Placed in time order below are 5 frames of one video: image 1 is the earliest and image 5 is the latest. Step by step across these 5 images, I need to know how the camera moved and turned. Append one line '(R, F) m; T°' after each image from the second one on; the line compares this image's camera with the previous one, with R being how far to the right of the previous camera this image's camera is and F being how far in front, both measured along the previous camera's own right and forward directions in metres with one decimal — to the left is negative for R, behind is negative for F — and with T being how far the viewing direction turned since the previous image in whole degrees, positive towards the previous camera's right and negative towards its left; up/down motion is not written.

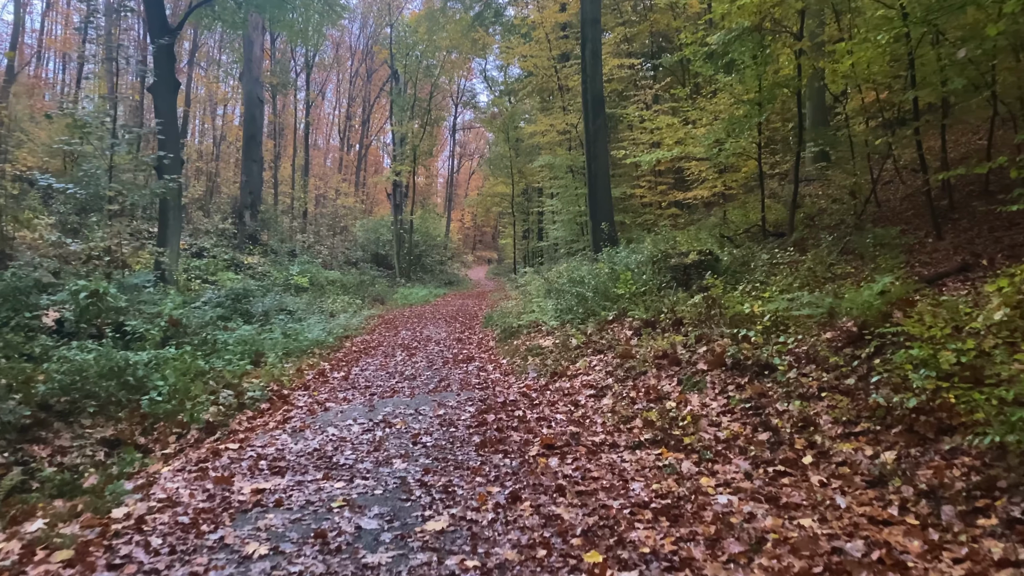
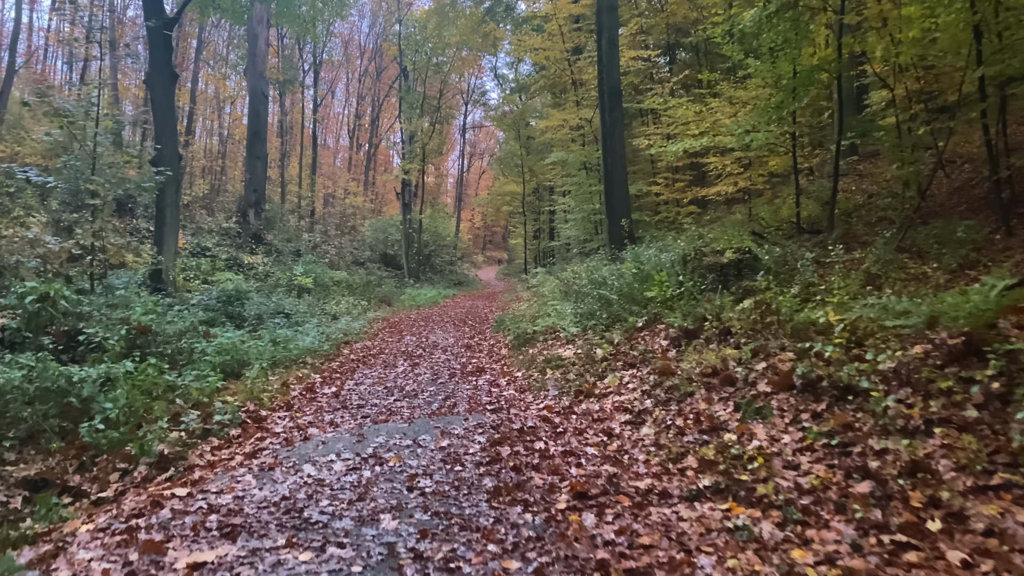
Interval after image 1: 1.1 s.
(-0.1, +1.1) m; -1°
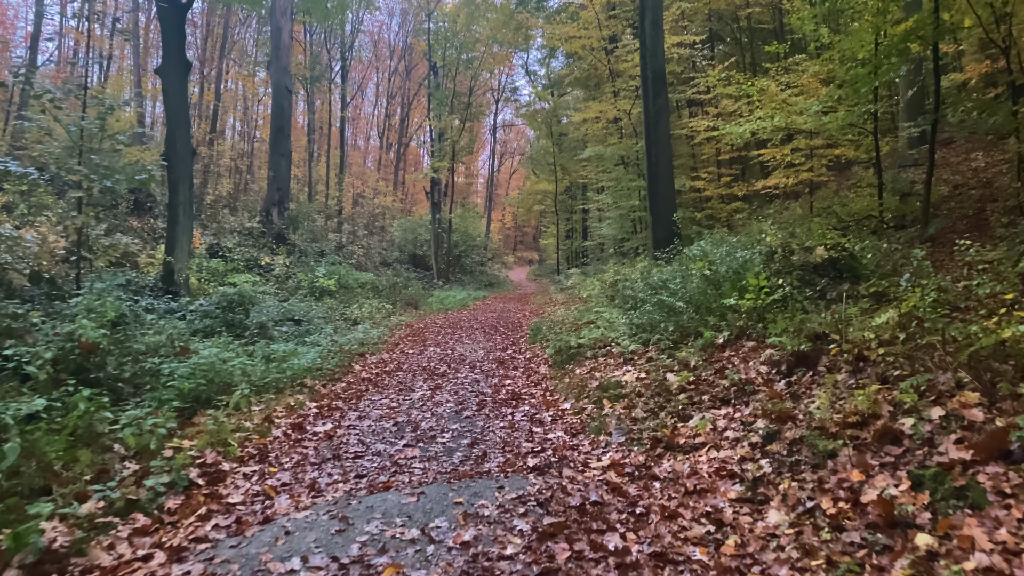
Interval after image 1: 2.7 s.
(-0.1, +1.6) m; -2°
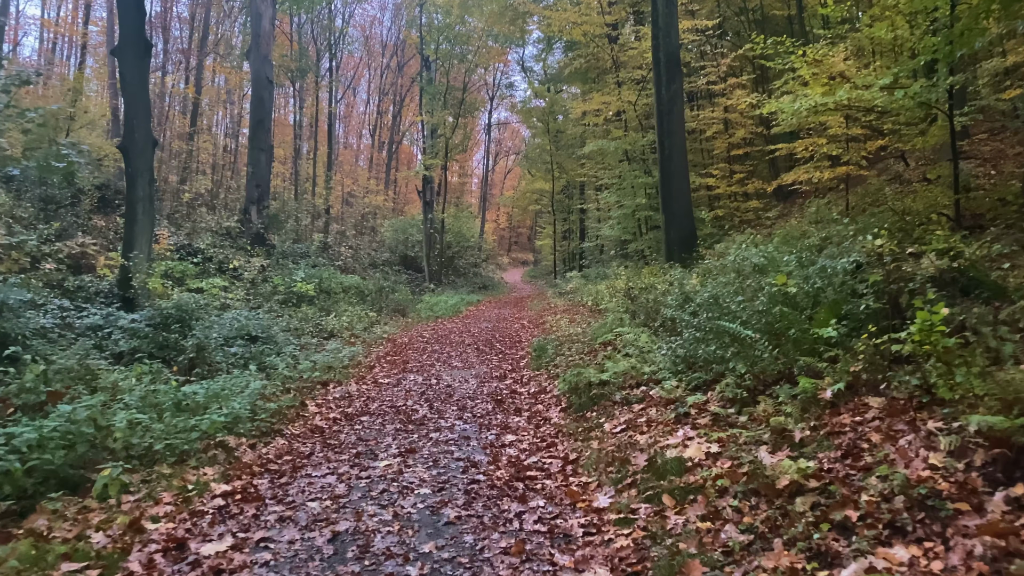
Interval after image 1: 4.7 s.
(-0.1, +2.0) m; 0°
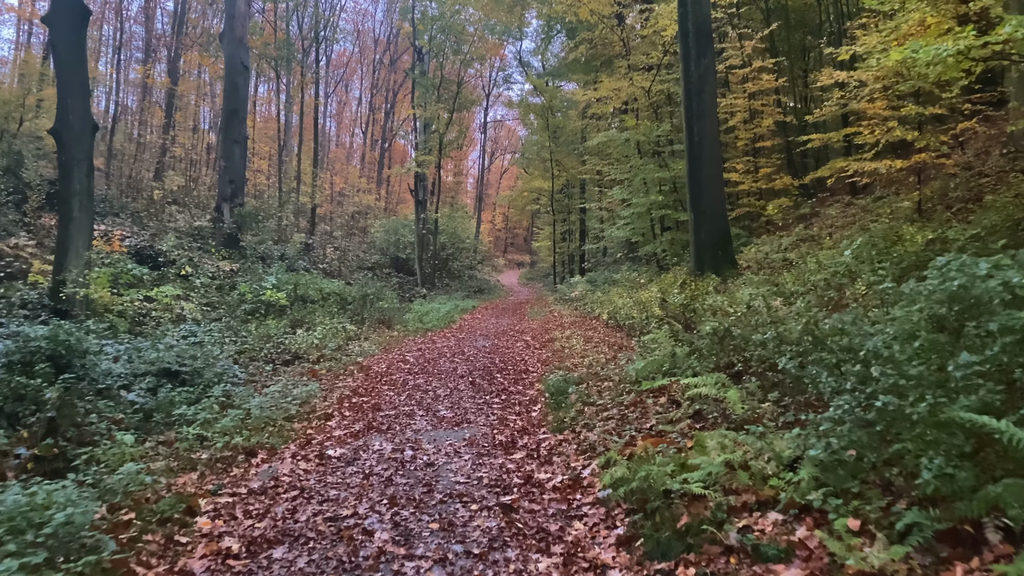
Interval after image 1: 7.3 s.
(-0.1, +2.7) m; 0°
